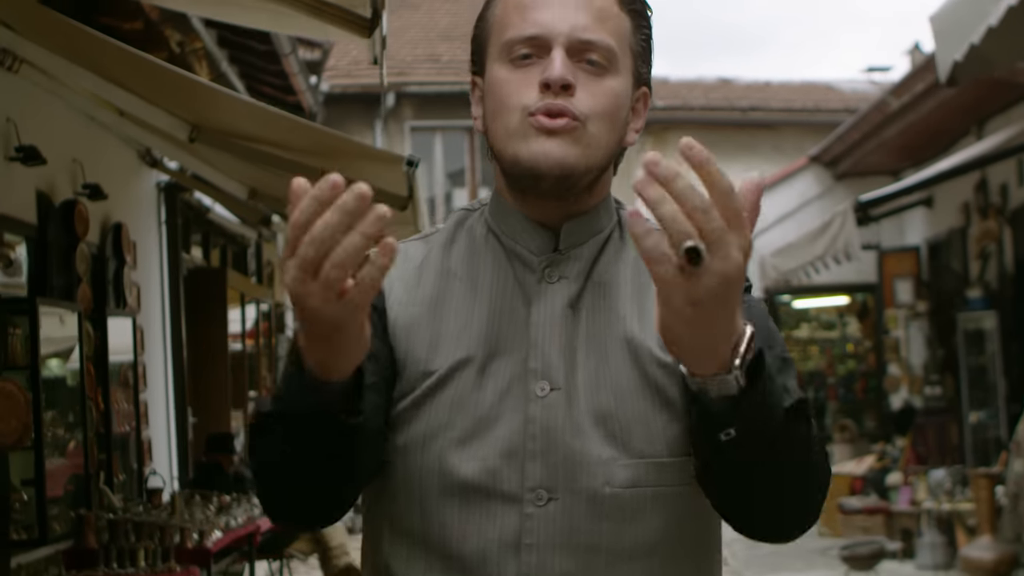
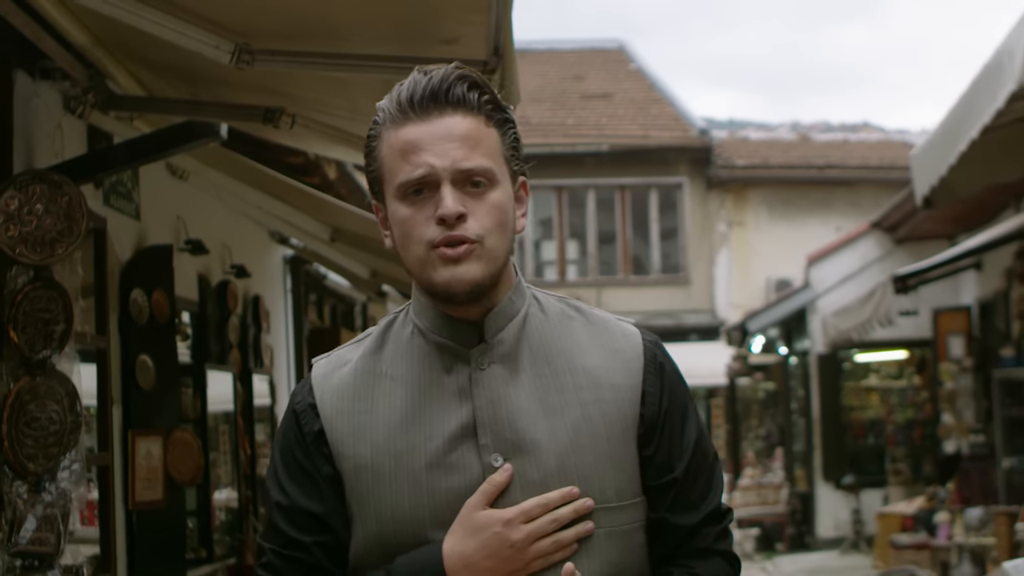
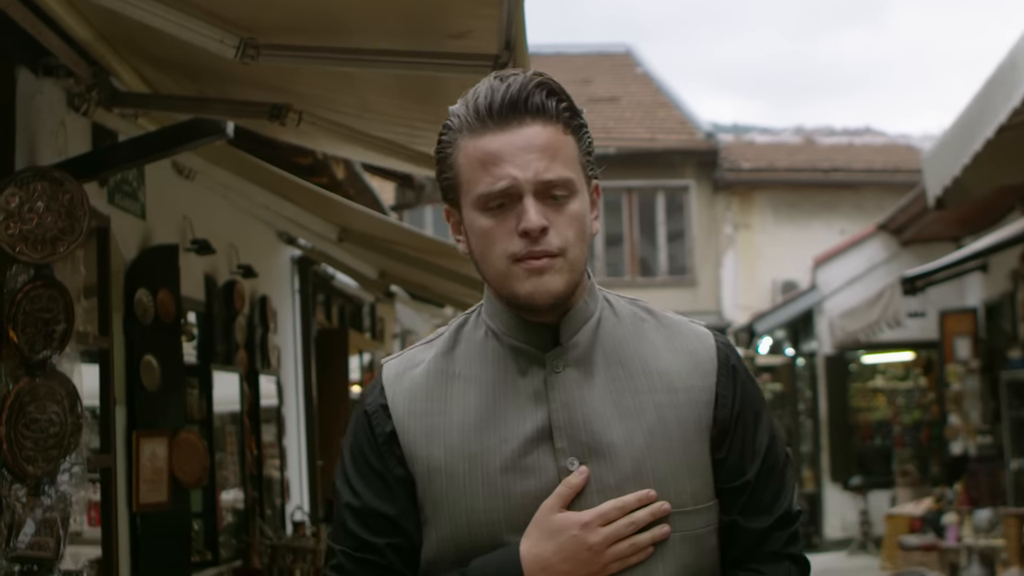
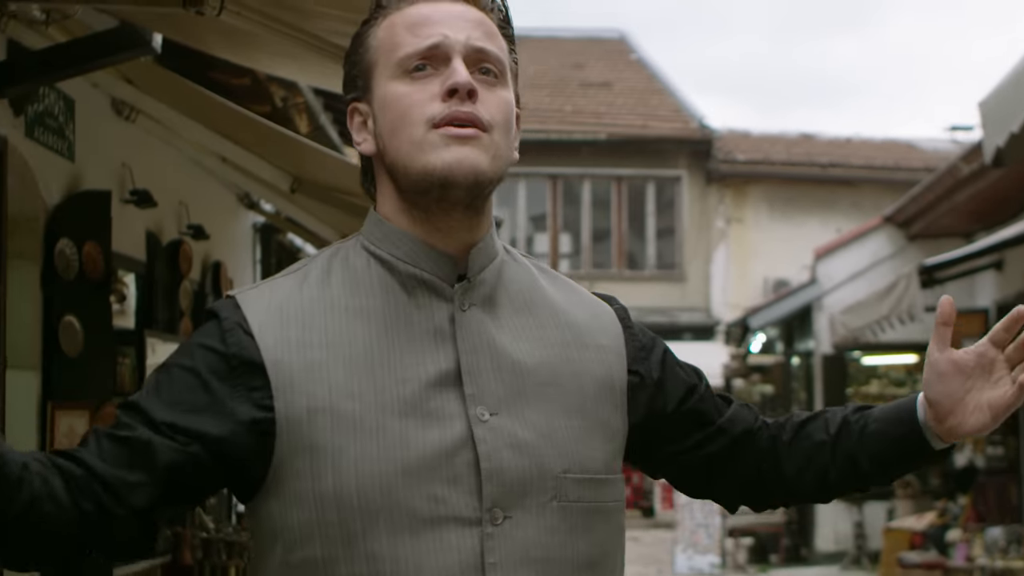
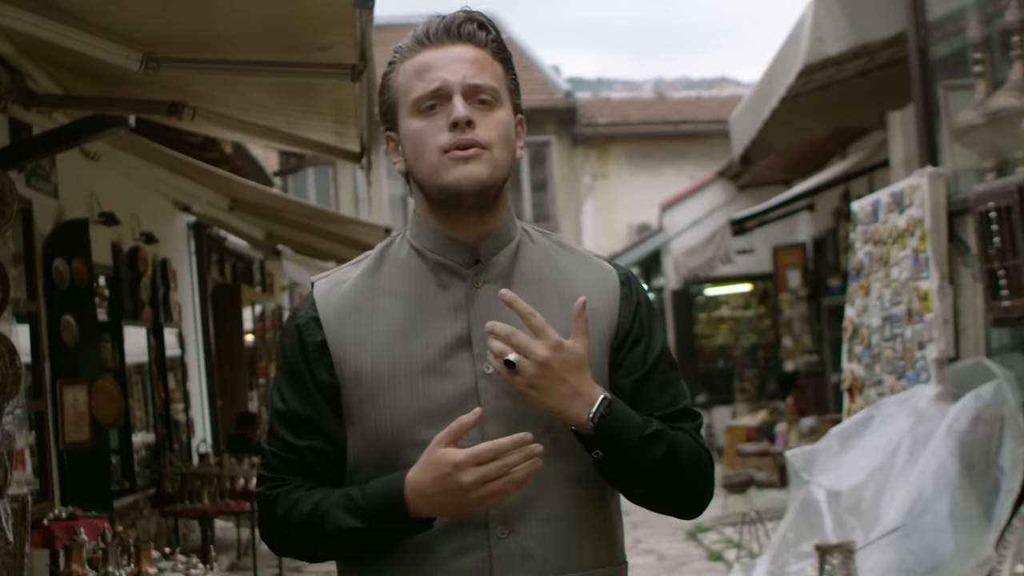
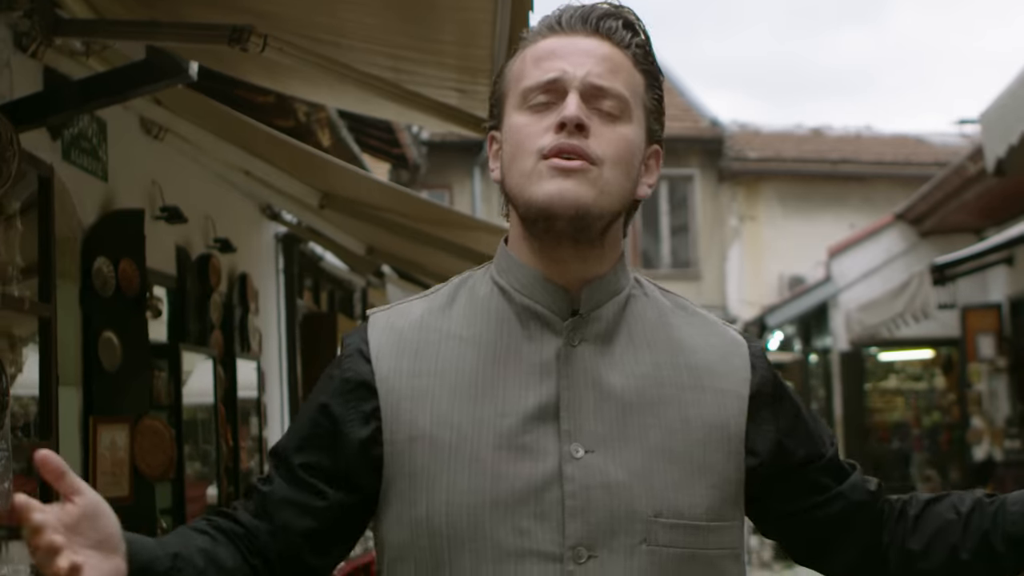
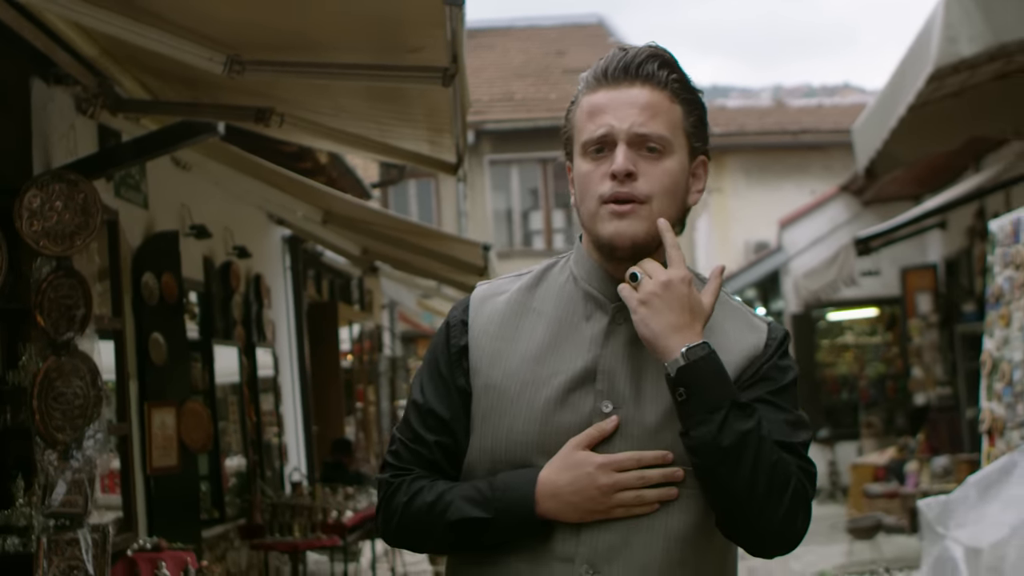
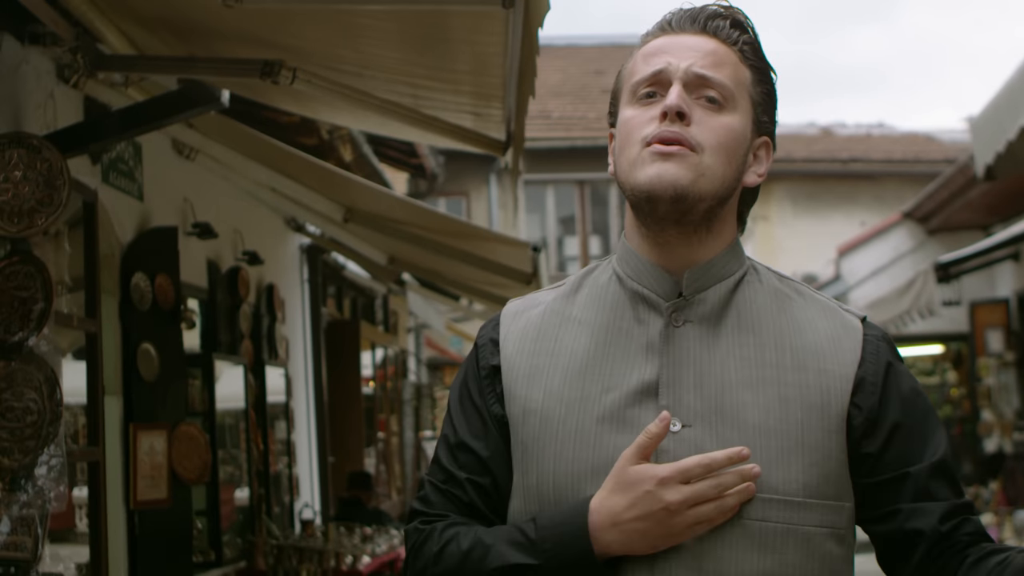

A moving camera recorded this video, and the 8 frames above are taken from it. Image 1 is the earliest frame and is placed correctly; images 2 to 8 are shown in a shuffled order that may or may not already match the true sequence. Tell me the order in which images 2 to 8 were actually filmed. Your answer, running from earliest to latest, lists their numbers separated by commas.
4, 6, 8, 3, 2, 7, 5
